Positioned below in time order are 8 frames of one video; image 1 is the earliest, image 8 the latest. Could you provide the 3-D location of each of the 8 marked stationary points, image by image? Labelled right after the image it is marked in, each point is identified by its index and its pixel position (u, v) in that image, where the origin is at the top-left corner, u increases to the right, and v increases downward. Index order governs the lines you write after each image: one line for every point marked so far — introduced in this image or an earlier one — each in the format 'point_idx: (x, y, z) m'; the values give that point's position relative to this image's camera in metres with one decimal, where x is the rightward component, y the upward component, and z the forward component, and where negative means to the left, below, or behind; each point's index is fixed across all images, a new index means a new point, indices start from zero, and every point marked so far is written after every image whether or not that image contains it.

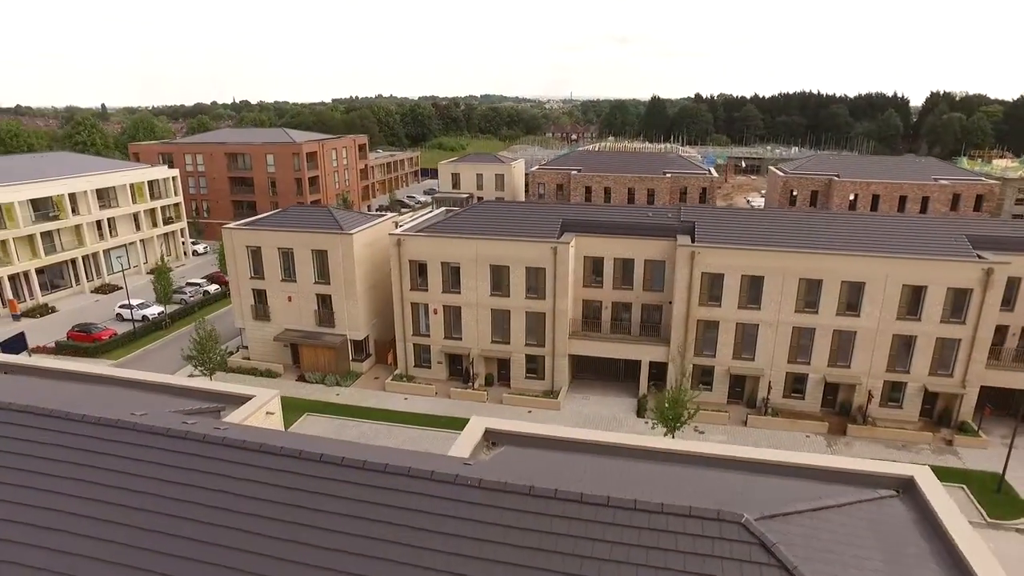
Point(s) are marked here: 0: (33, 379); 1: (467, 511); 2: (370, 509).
0: (-12.0, -2.2, +16.0) m
1: (-0.6, -3.0, +8.9) m
2: (-1.9, -3.1, +9.1) m
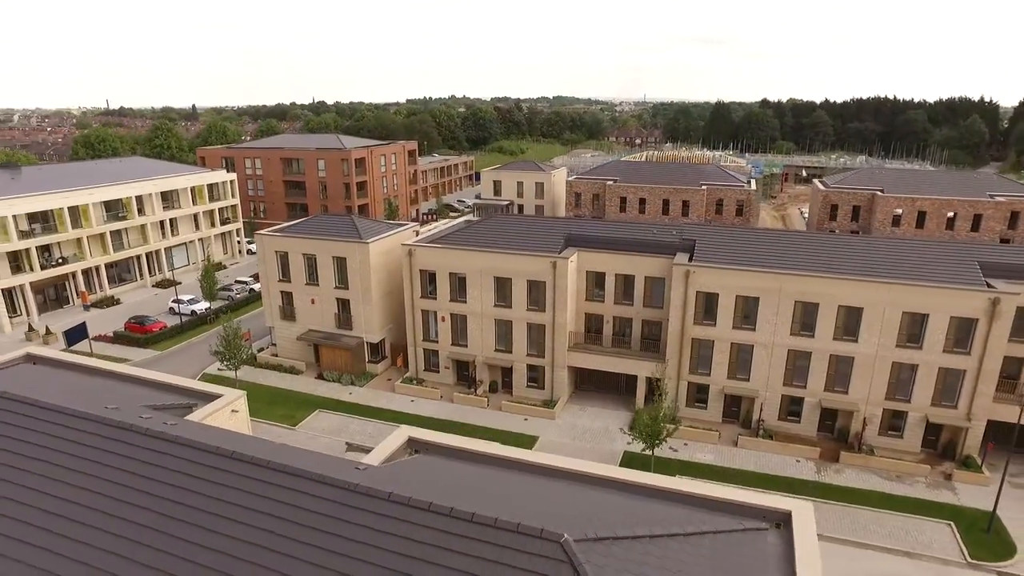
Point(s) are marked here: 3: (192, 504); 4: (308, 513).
0: (-13.3, -2.3, +18.3) m
1: (-2.7, -3.5, +10.1) m
2: (-4.0, -3.5, +10.4) m
3: (-5.2, -3.5, +10.5) m
4: (-3.2, -3.5, +10.1) m
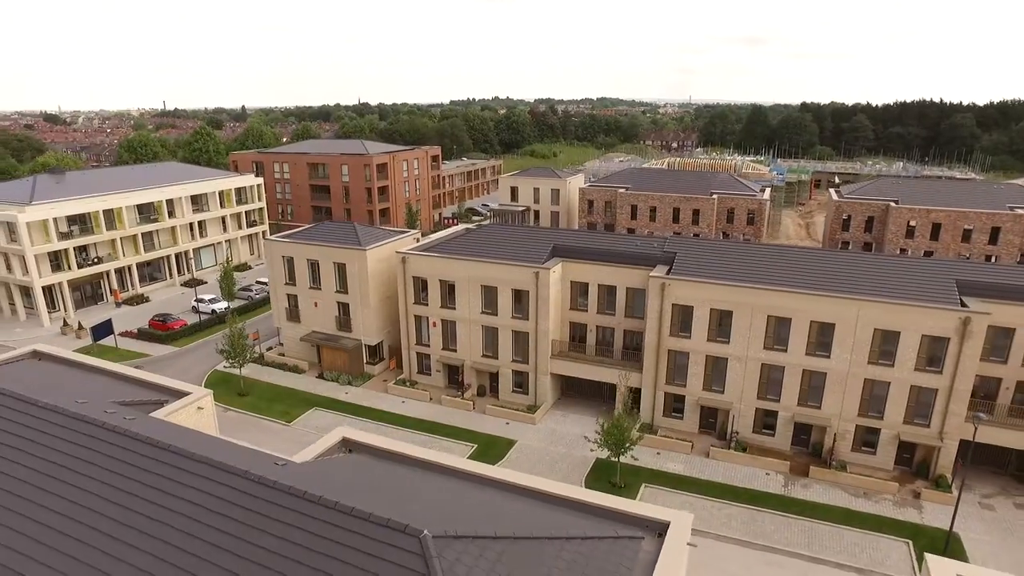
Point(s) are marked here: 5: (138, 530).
0: (-14.7, -2.4, +20.3) m
1: (-4.8, -3.8, +11.4) m
2: (-6.0, -3.8, +11.8) m
3: (-7.2, -3.8, +11.9) m
4: (-5.2, -3.8, +11.4) m
5: (-6.4, -4.2, +11.0) m
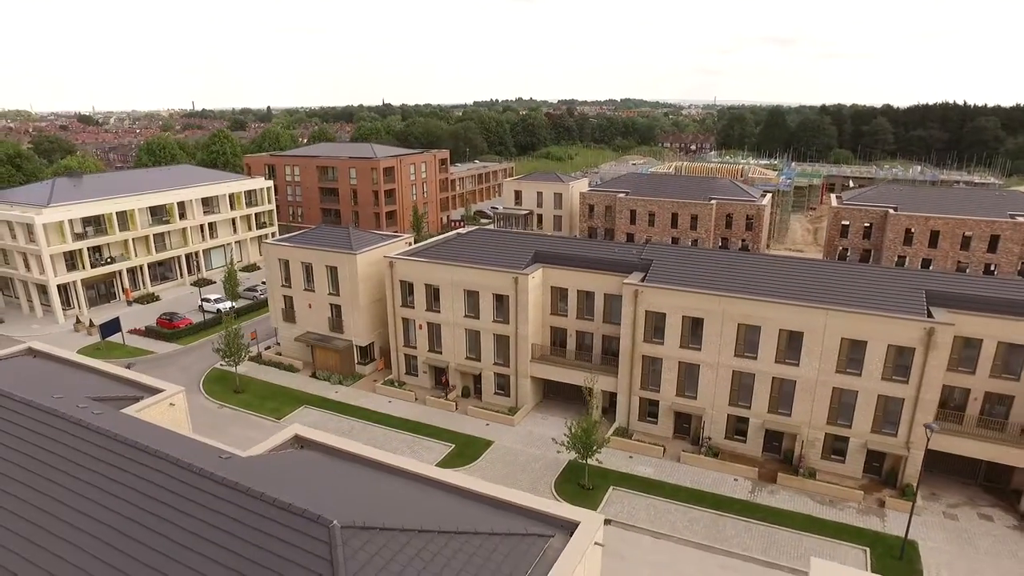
0: (-16.0, -2.5, +21.6) m
1: (-6.4, -3.9, +12.3) m
2: (-7.6, -3.9, +12.8) m
3: (-8.9, -3.9, +13.0) m
4: (-6.9, -3.9, +12.4) m
5: (-8.1, -4.3, +12.0) m
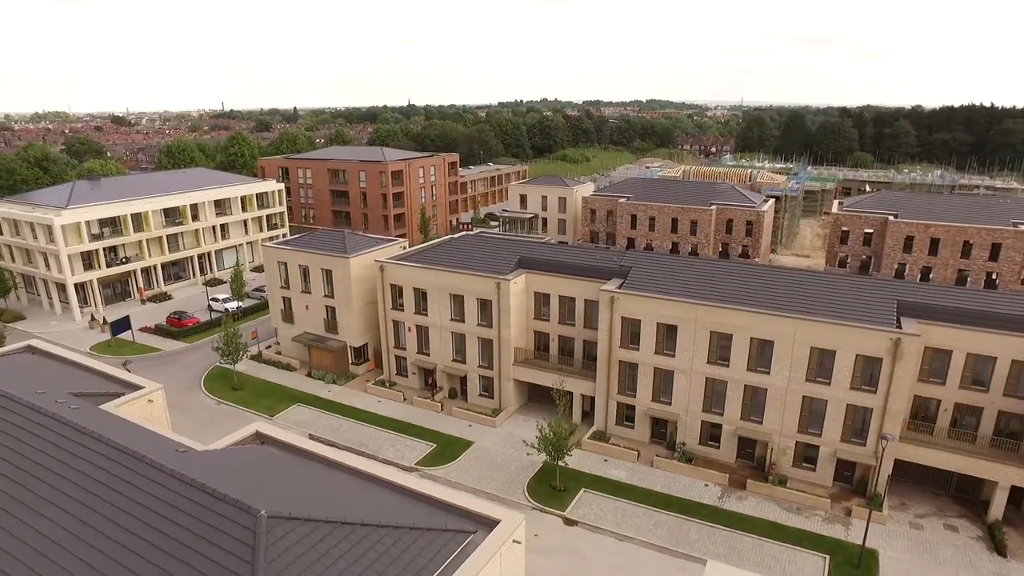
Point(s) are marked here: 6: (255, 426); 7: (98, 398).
0: (-17.2, -2.6, +23.0) m
1: (-8.0, -4.1, +13.3) m
2: (-9.2, -4.1, +13.8) m
3: (-10.4, -4.1, +14.1) m
4: (-8.5, -4.1, +13.5) m
5: (-9.7, -4.5, +13.1) m
6: (-7.5, -3.9, +18.3) m
7: (-12.5, -3.3, +19.1) m
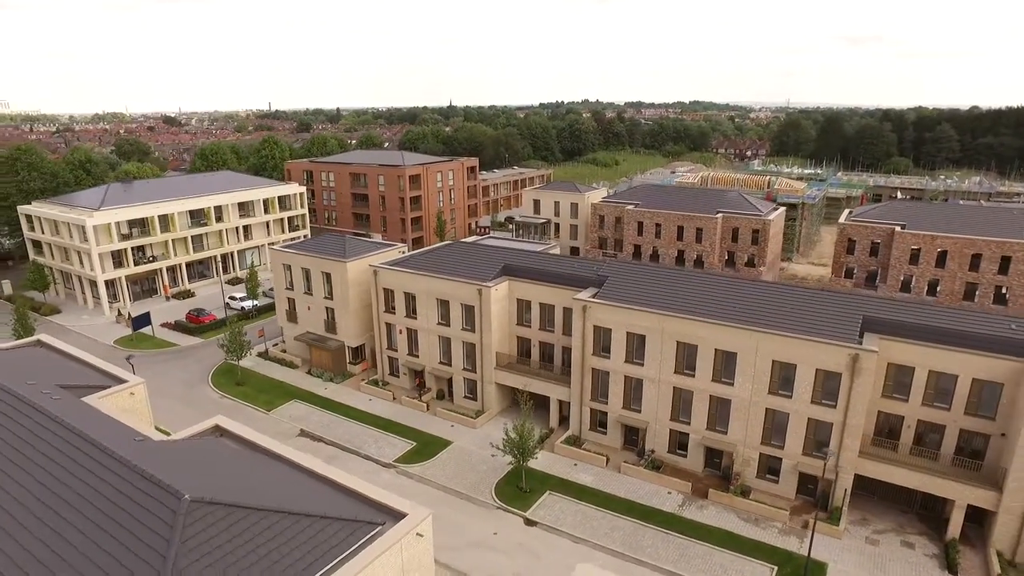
0: (-18.7, -2.6, +25.2) m
1: (-10.1, -4.3, +15.0) m
2: (-11.2, -4.2, +15.5) m
3: (-12.5, -4.2, +15.9) m
4: (-10.6, -4.3, +15.1) m
5: (-11.8, -4.6, +14.8) m
6: (-9.3, -4.1, +19.8) m
7: (-14.3, -3.4, +21.0) m
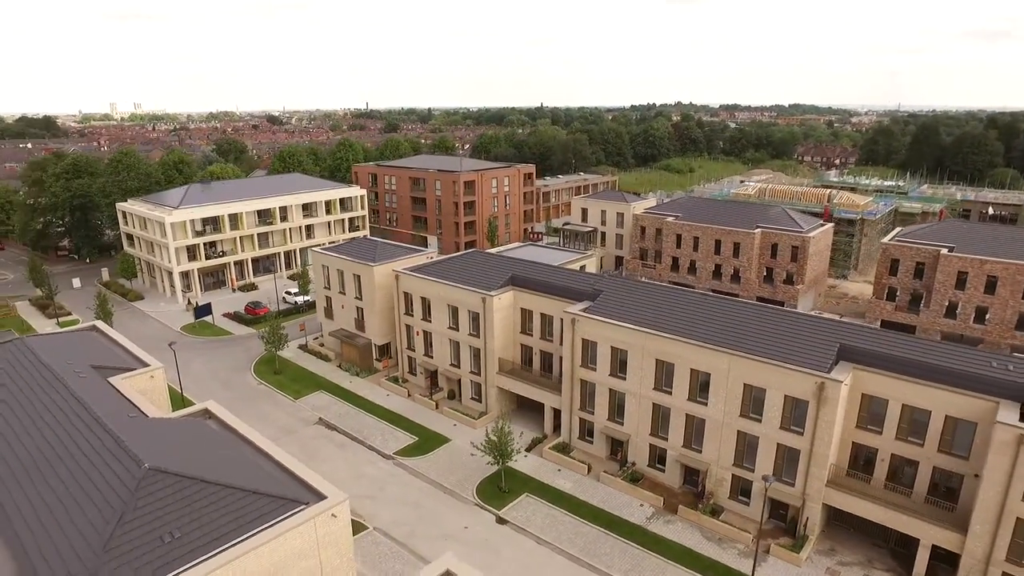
0: (-19.4, -2.3, +29.4) m
1: (-12.4, -4.3, +18.1) m
2: (-13.5, -4.2, +18.8) m
3: (-14.6, -4.1, +19.3) m
4: (-12.9, -4.3, +18.3) m
5: (-14.1, -4.6, +18.2) m
6: (-10.9, -4.2, +22.8) m
7: (-15.7, -3.3, +24.6) m
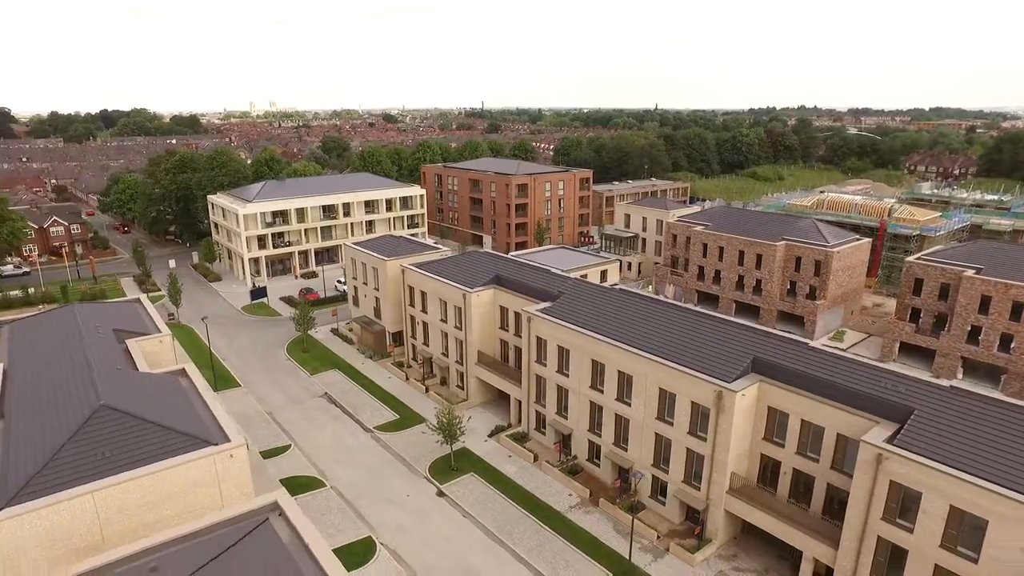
0: (-21.3, -1.1, +35.7) m
1: (-16.4, -3.4, +23.3) m
2: (-17.3, -3.3, +24.2) m
3: (-18.4, -3.2, +24.9) m
4: (-16.8, -3.4, +23.6) m
5: (-18.1, -3.6, +23.8) m
6: (-14.2, -3.4, +27.7) m
7: (-18.4, -2.3, +30.3) m
